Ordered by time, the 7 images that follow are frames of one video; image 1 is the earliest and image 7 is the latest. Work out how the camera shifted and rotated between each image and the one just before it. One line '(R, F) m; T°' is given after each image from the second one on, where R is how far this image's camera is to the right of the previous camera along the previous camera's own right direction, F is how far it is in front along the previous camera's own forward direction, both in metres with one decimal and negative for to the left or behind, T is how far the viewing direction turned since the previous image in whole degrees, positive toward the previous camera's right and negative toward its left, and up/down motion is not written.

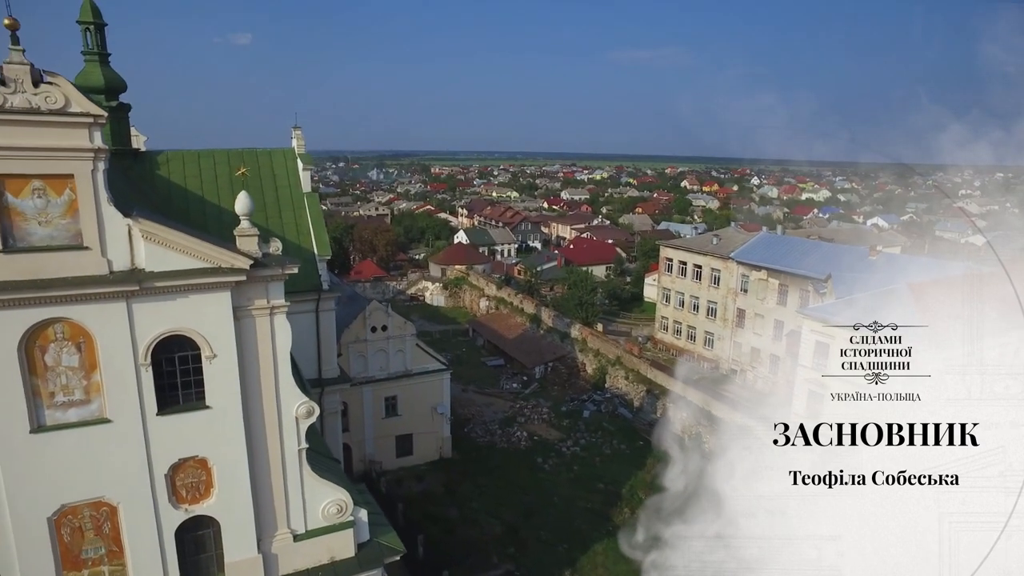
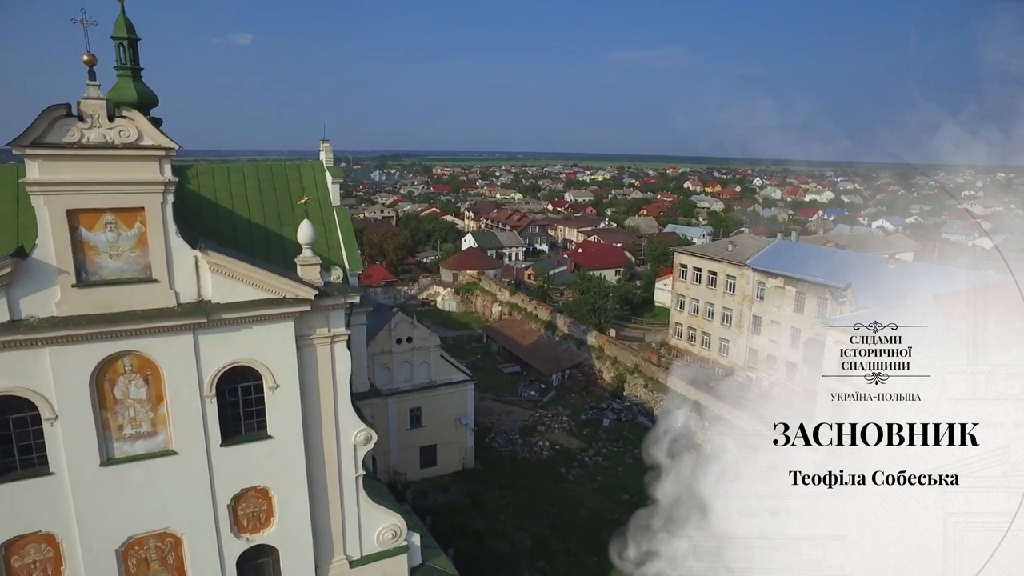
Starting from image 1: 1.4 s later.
(-0.8, 0.0) m; 0°
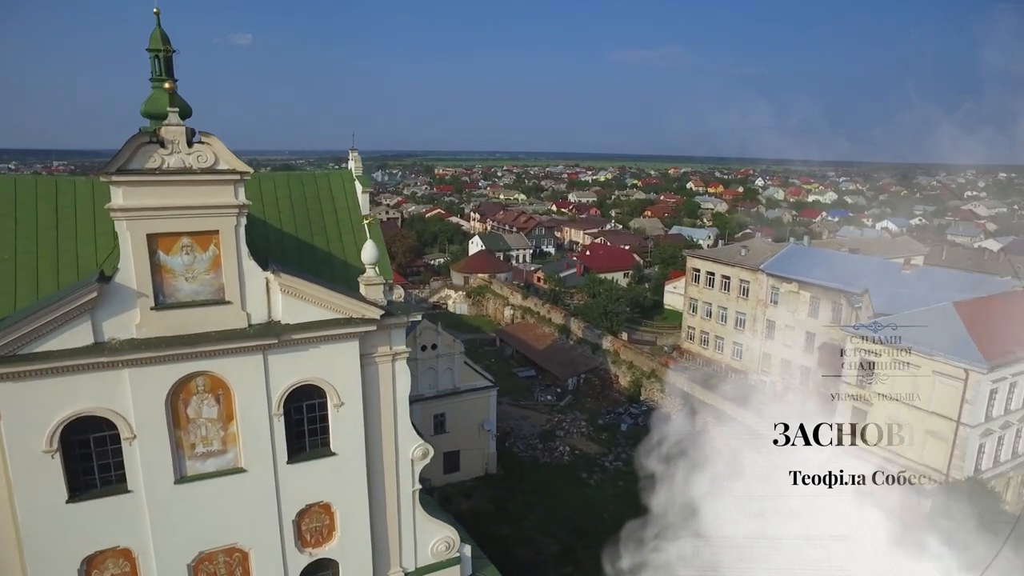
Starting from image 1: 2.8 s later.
(-0.7, -0.1) m; 0°
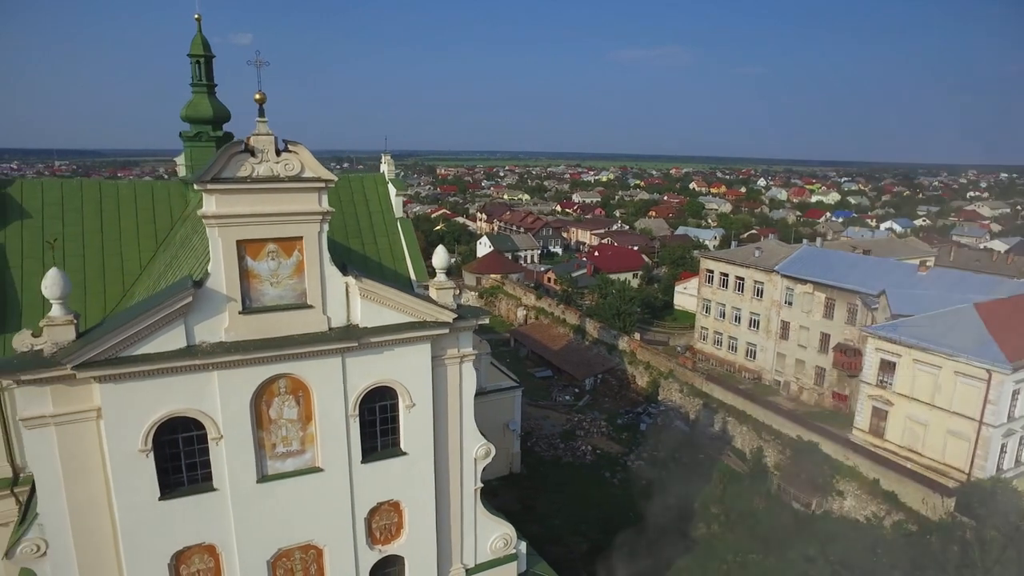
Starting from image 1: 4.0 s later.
(-0.8, -0.2) m; 0°
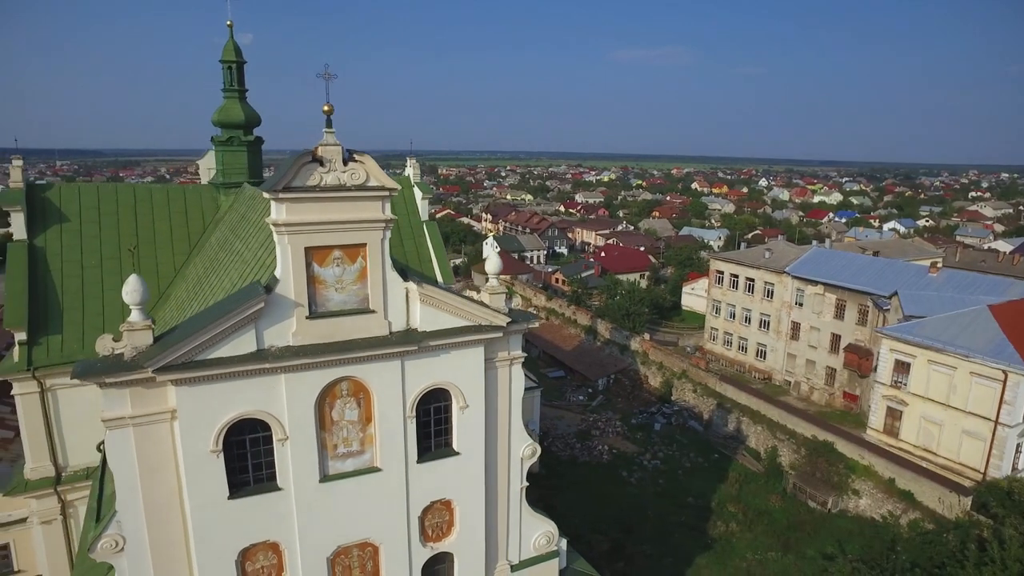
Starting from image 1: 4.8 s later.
(-0.7, -0.2) m; 0°
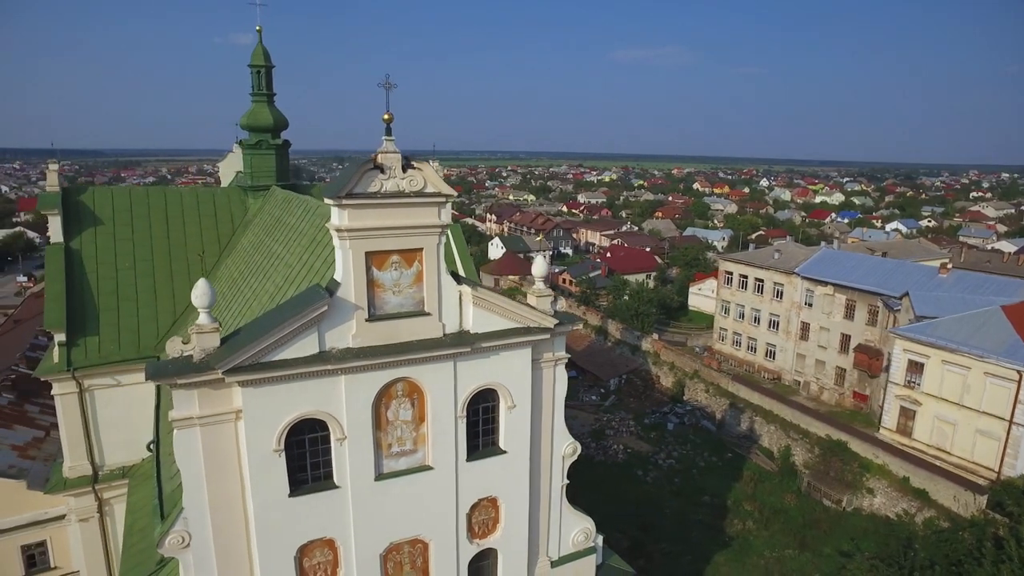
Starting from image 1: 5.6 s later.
(-0.6, -0.2) m; 0°
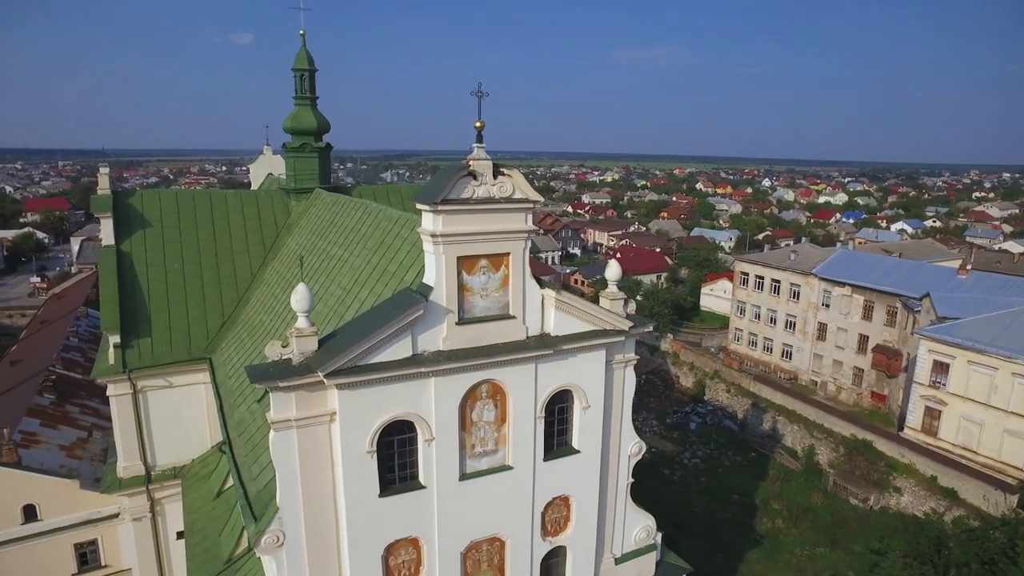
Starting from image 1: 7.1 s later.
(-1.0, -0.2) m; 0°
